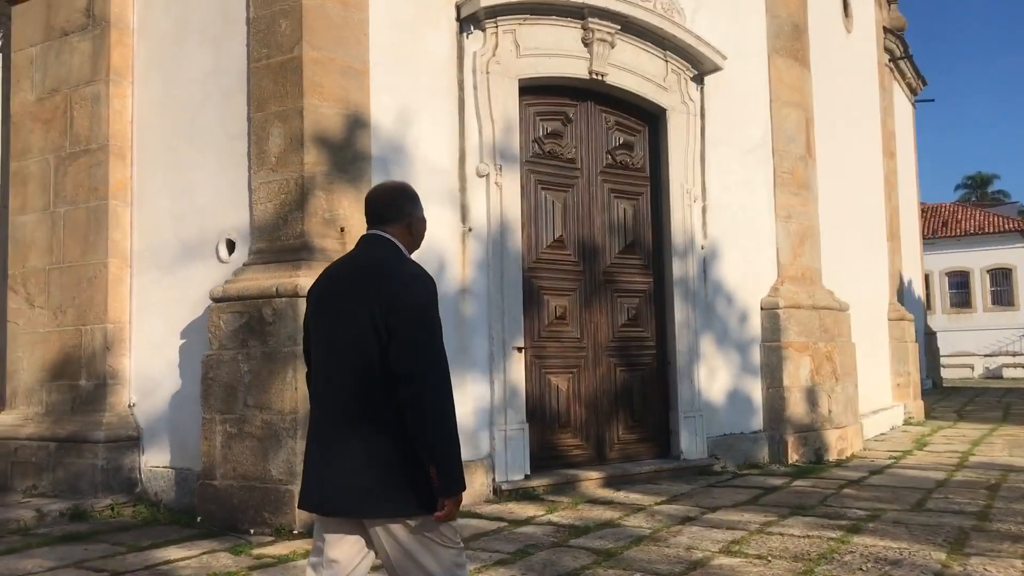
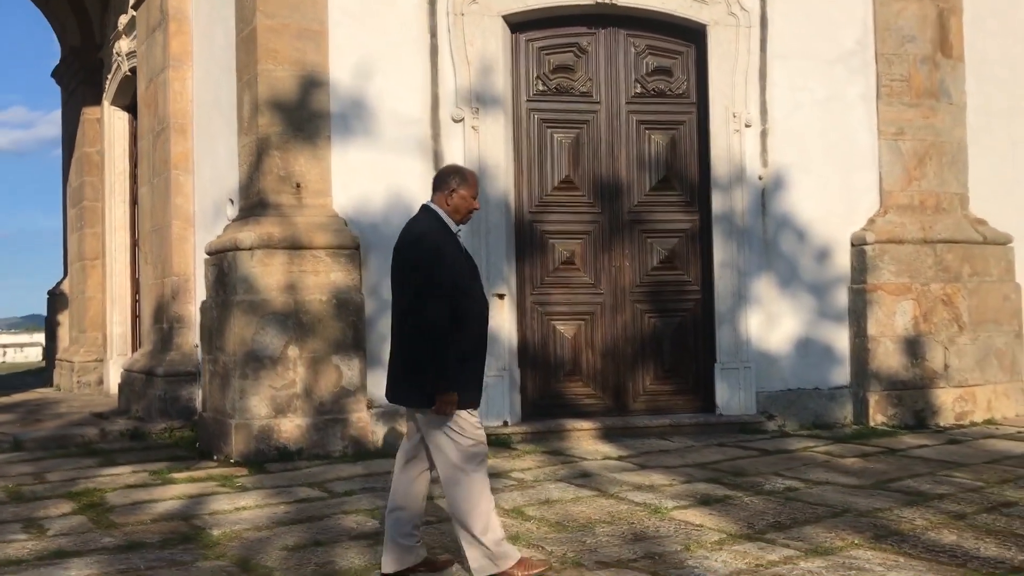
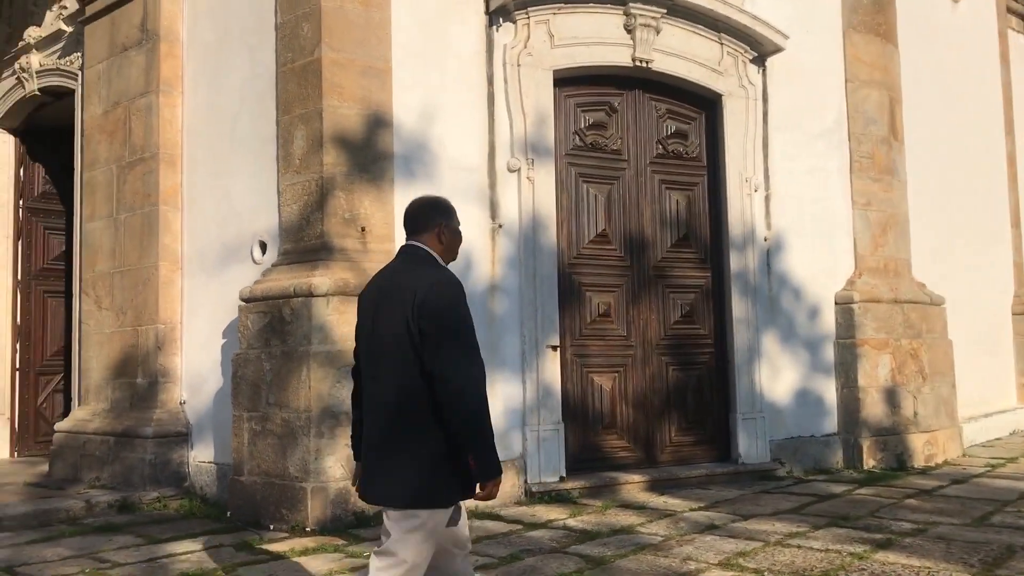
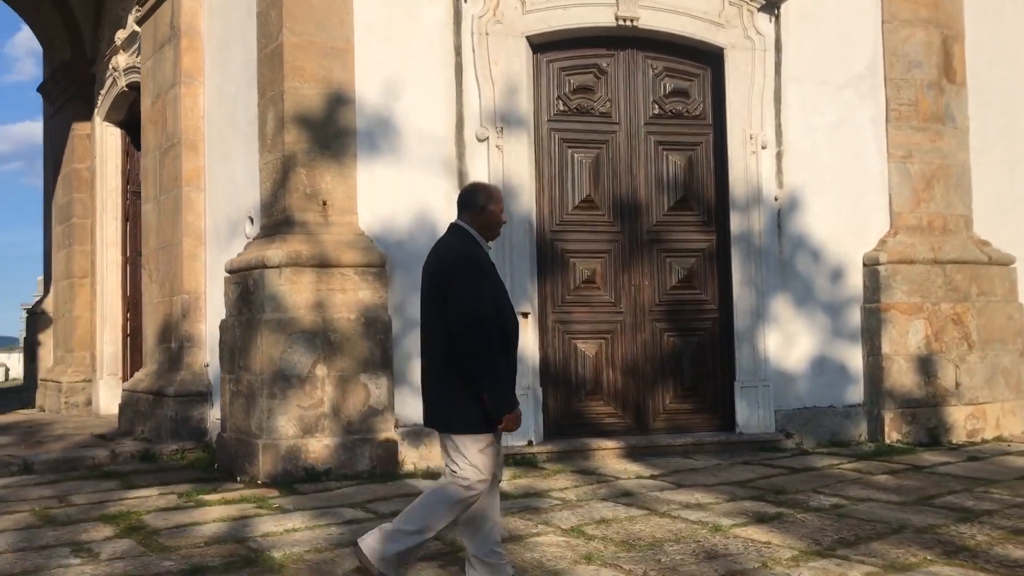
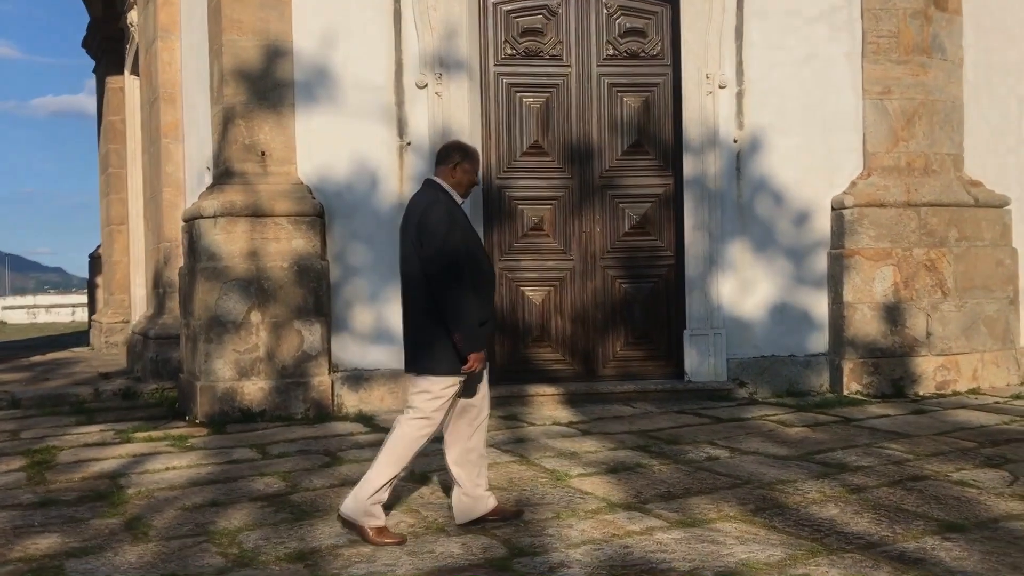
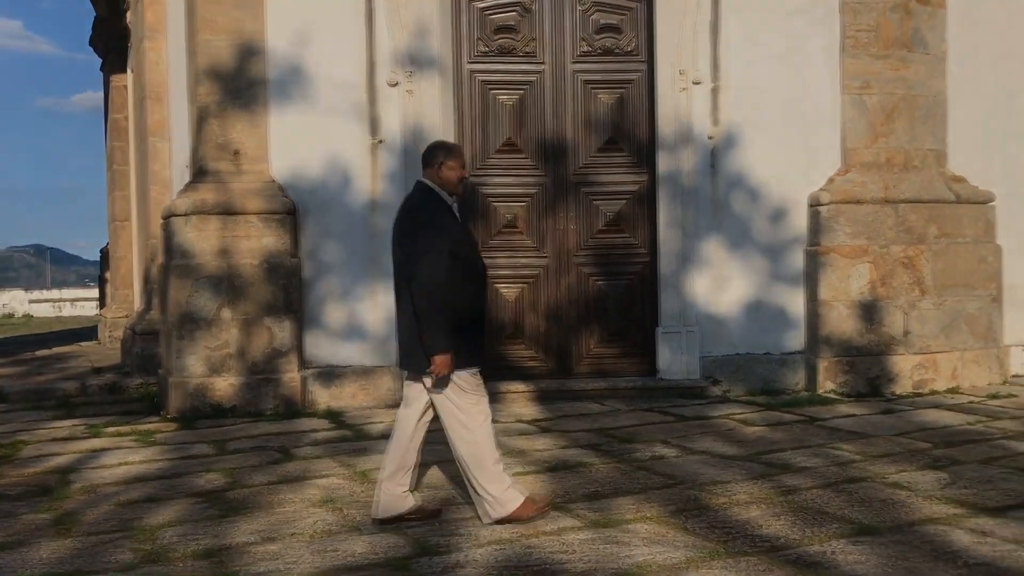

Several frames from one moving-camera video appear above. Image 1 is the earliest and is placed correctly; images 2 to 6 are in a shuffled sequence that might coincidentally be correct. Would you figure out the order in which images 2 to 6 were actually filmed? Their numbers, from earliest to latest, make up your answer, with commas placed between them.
3, 4, 2, 5, 6
